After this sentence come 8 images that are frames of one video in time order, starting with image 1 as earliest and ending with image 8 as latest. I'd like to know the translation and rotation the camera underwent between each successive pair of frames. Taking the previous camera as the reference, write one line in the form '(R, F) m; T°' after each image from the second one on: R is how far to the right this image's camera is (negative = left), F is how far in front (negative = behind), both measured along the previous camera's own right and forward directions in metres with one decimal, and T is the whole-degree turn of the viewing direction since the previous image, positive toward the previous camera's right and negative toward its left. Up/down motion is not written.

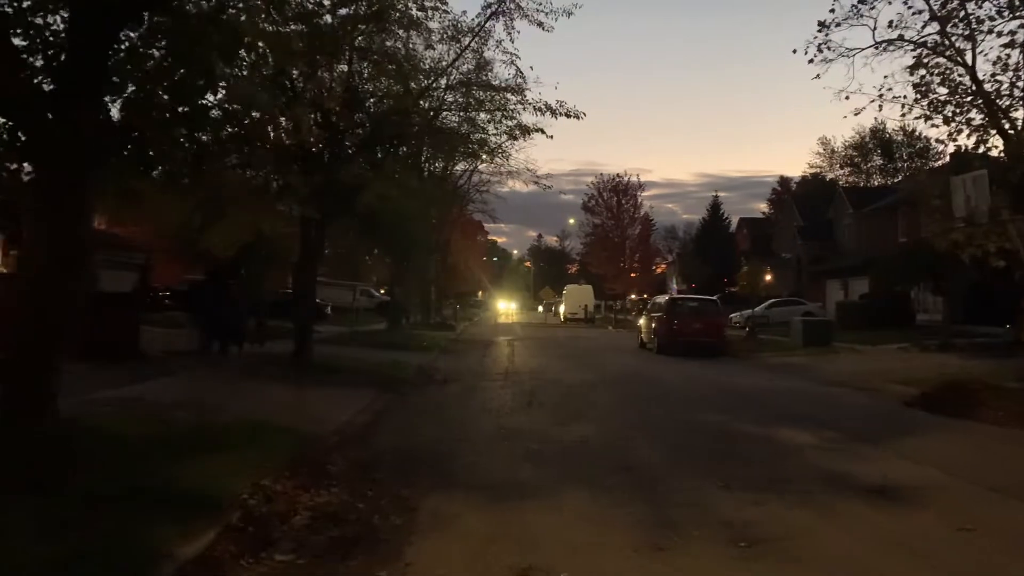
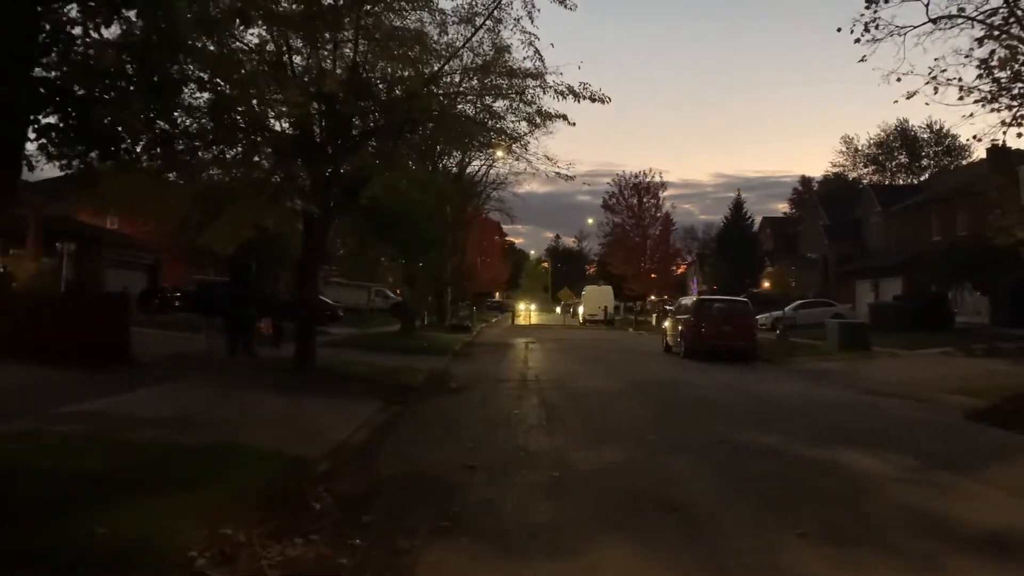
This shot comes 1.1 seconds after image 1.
(0.0, +1.6) m; -1°
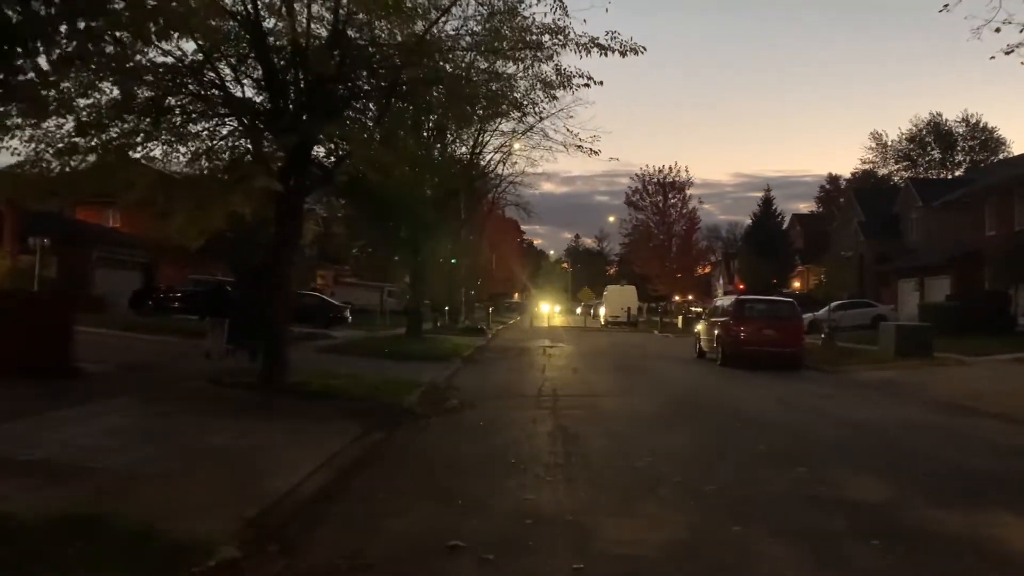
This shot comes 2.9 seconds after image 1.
(+0.1, +3.1) m; -1°
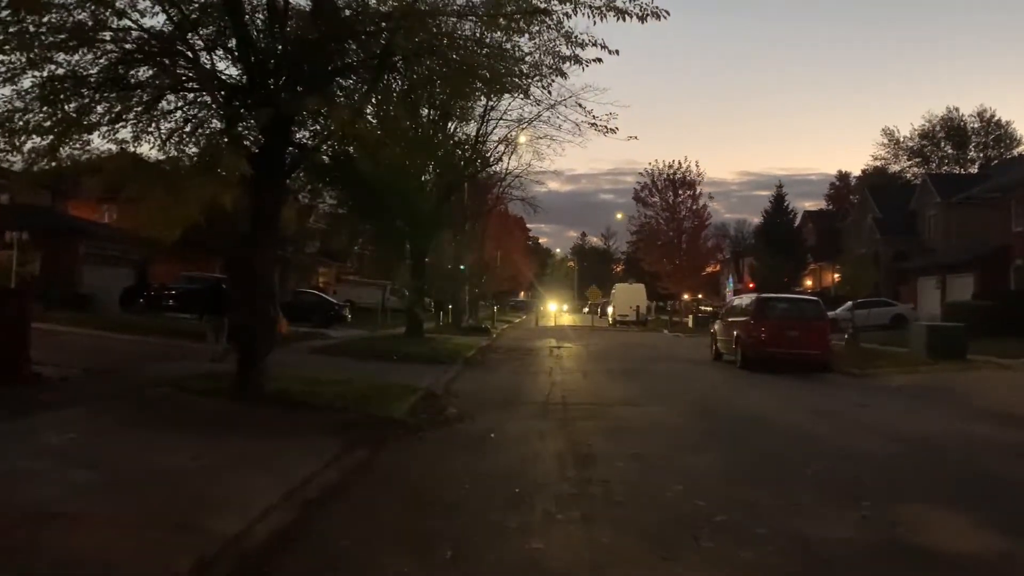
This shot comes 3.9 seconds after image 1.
(0.0, +1.7) m; 0°
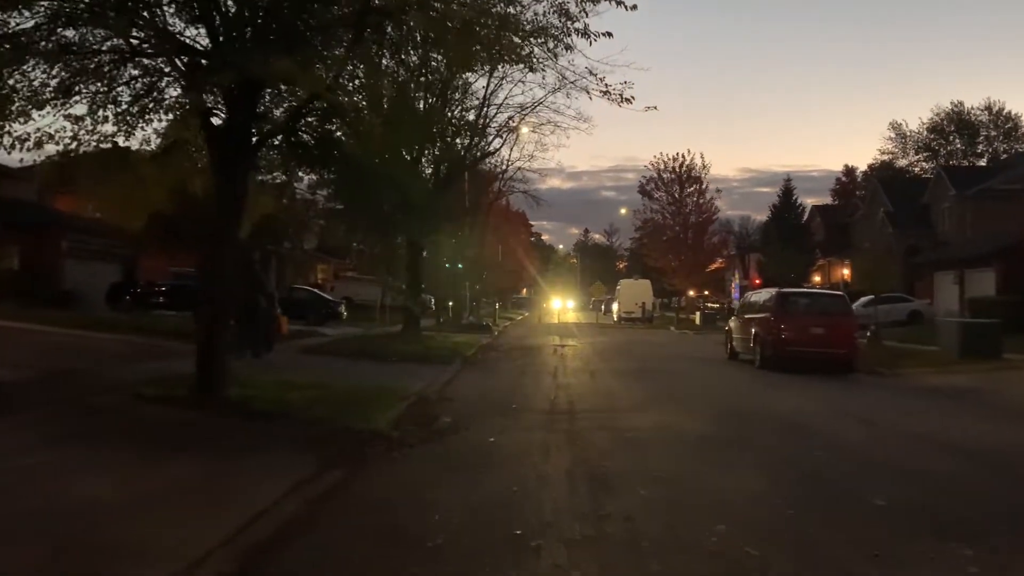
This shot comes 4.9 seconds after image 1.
(0.0, +1.6) m; 0°
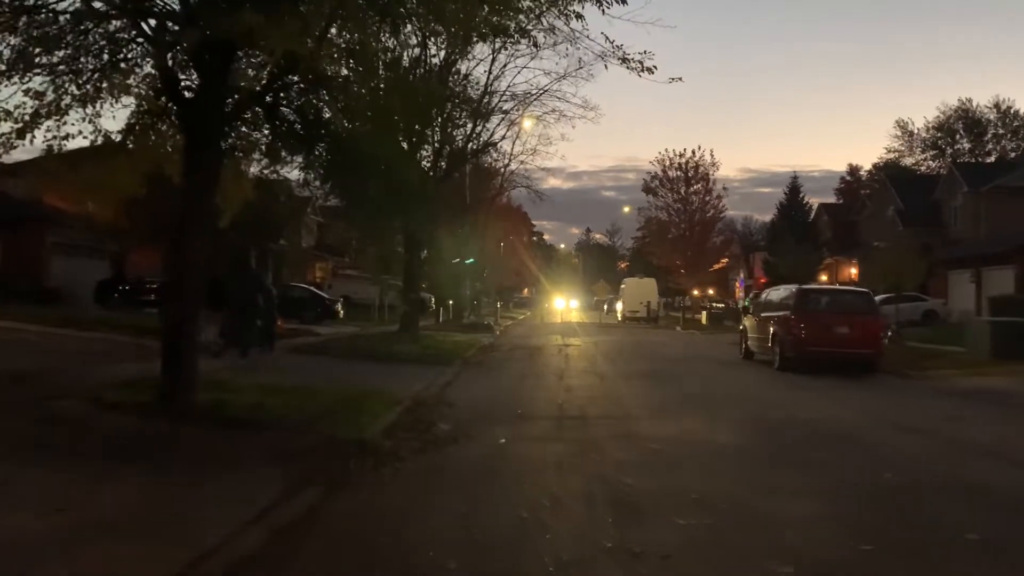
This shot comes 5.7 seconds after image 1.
(-0.1, +1.3) m; 0°
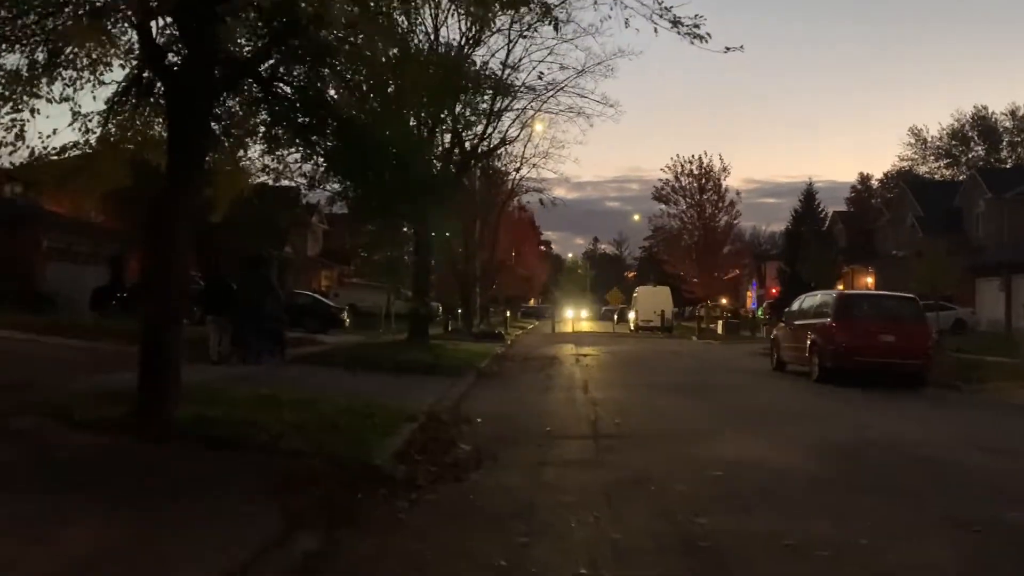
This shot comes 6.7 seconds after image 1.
(-0.2, +1.4) m; 0°
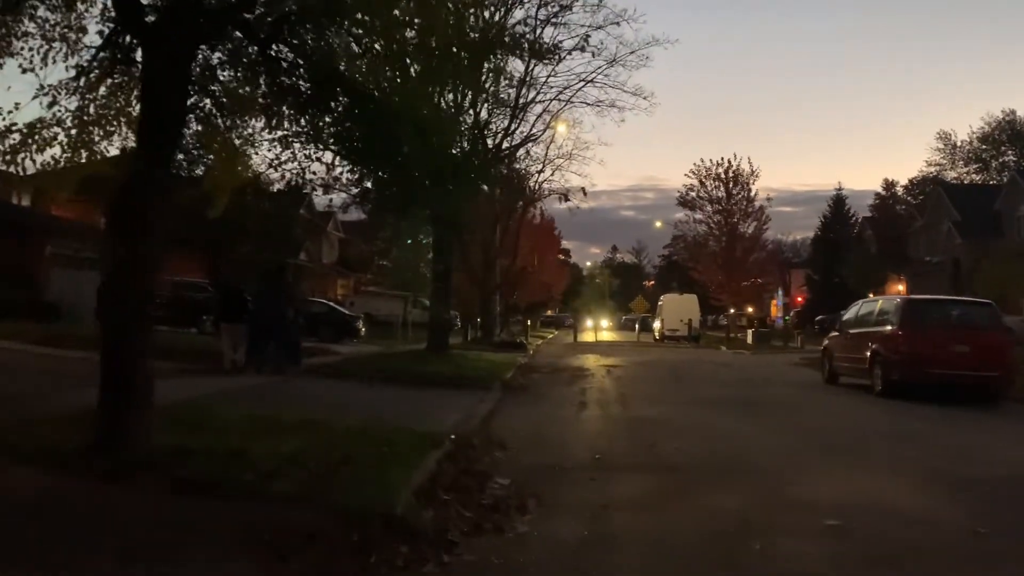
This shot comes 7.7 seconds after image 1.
(-0.2, +1.7) m; -1°
